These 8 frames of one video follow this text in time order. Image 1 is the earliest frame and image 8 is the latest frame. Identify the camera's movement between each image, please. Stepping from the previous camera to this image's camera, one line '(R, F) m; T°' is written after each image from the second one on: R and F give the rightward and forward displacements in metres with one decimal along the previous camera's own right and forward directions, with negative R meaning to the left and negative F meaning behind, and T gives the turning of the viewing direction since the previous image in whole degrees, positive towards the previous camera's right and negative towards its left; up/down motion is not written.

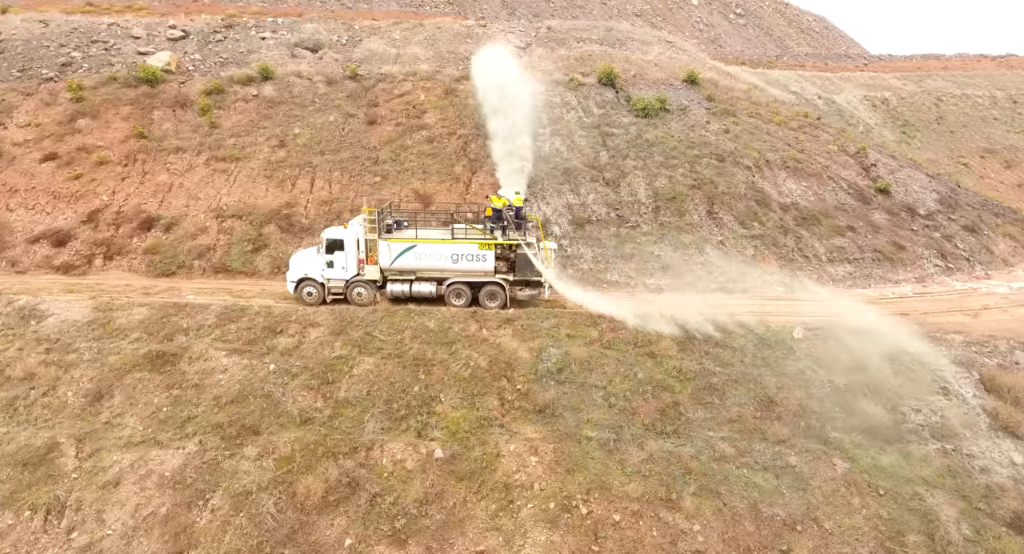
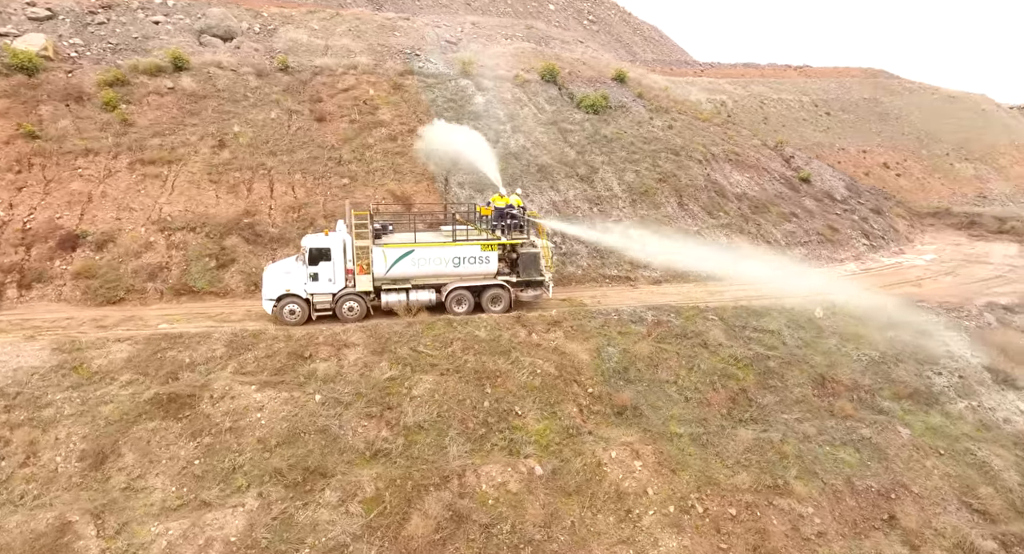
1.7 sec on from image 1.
(-3.8, +1.0) m; +12°
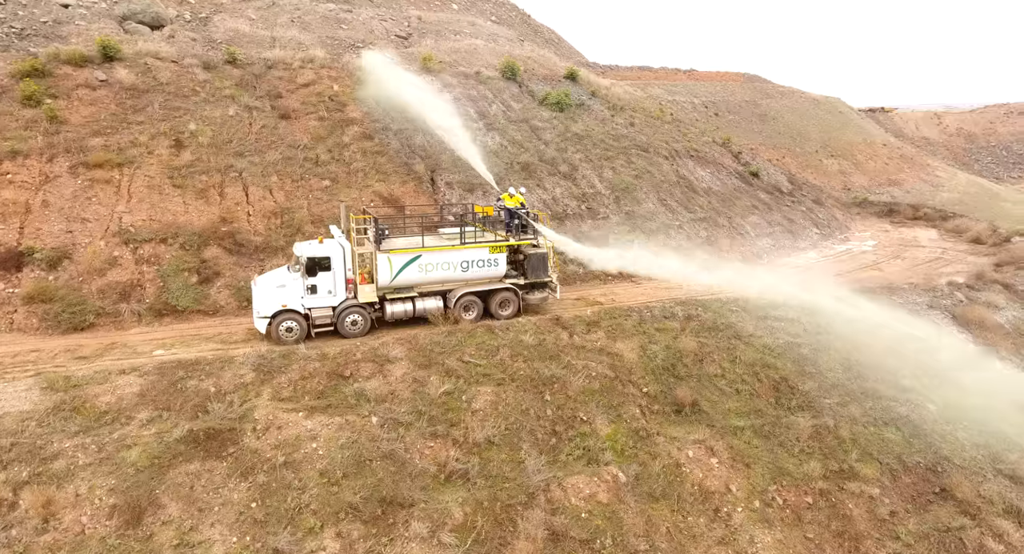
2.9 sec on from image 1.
(-2.8, +0.7) m; +8°
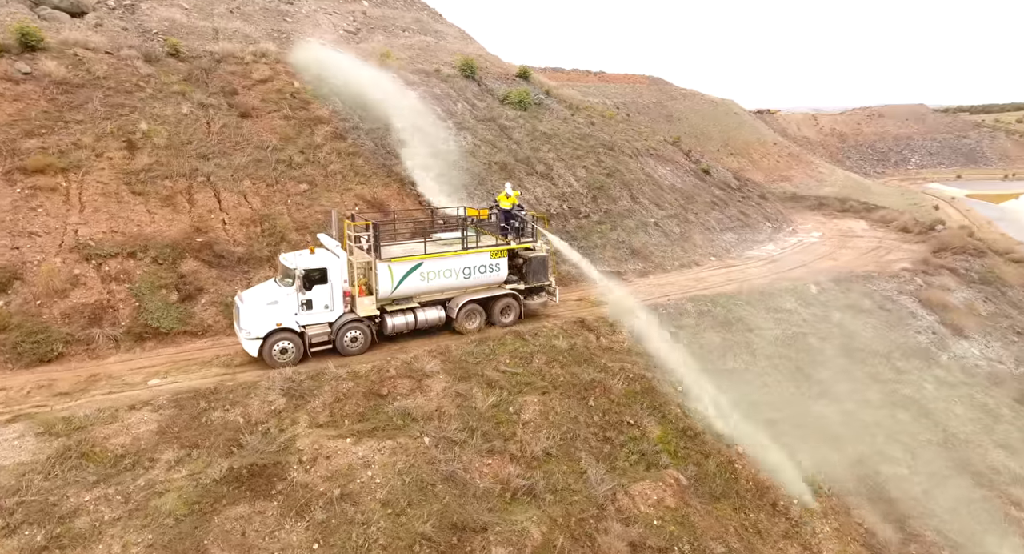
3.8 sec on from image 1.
(-2.2, +0.5) m; +8°
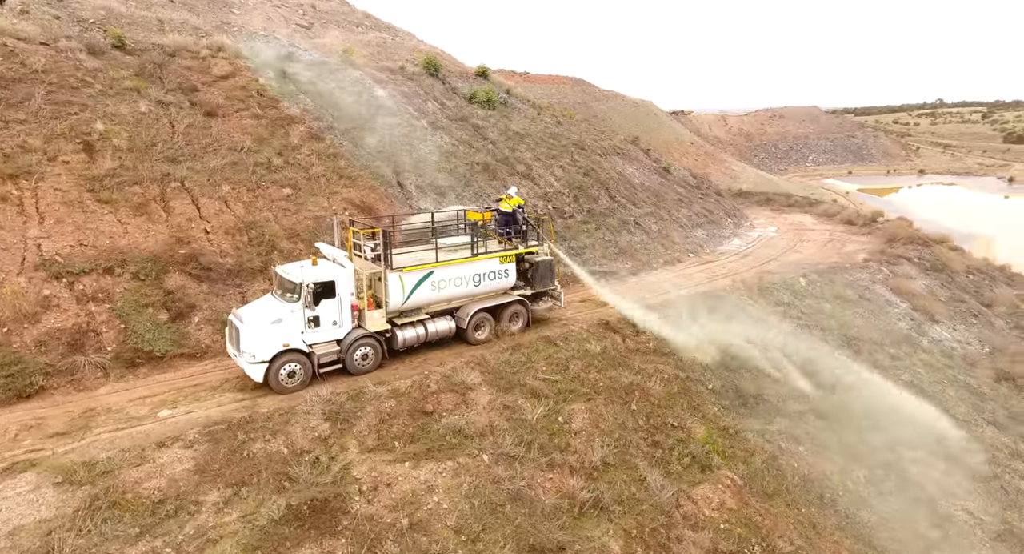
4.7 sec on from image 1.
(-2.0, +0.5) m; +7°
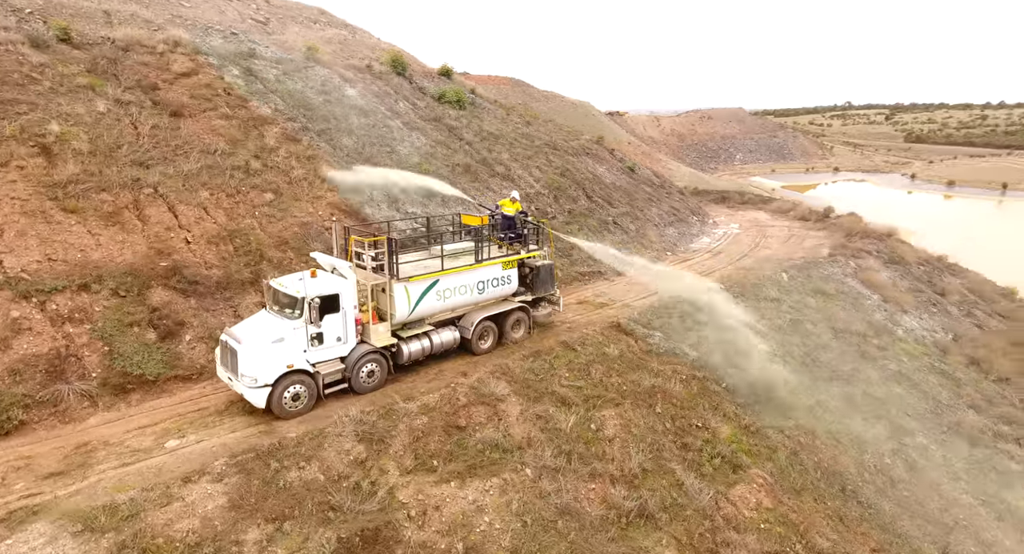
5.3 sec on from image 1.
(-1.5, +0.3) m; +5°
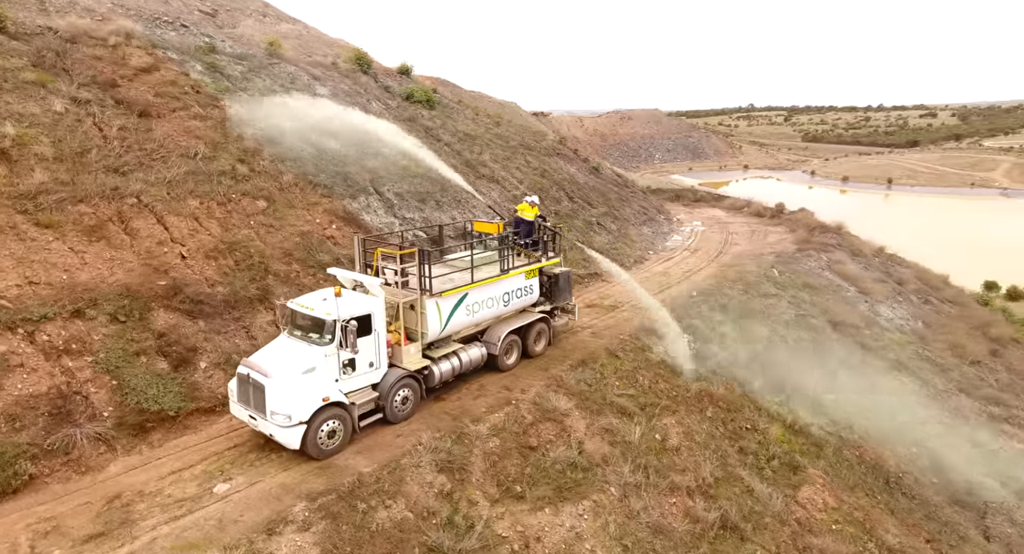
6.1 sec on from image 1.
(-2.2, +0.6) m; +7°
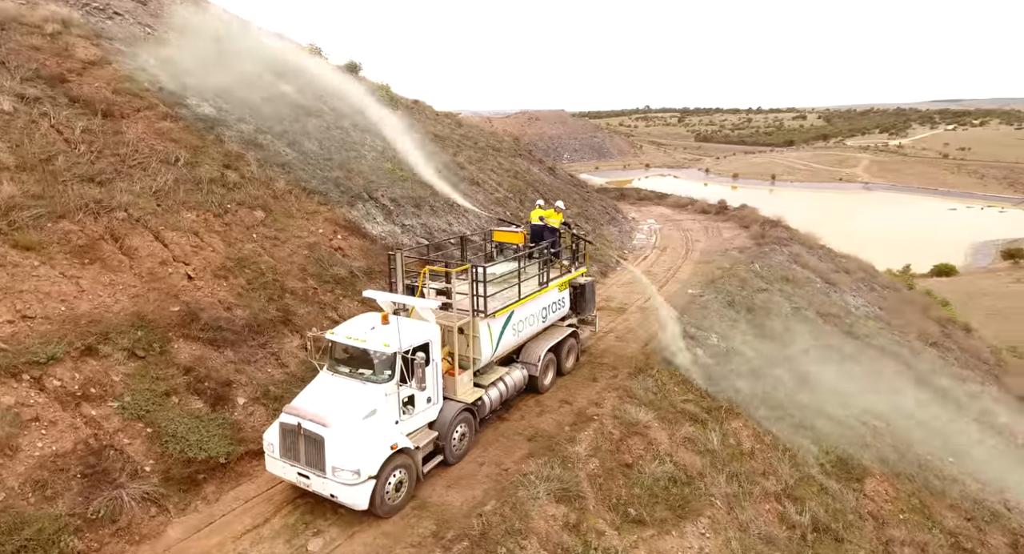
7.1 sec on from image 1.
(-2.6, +0.7) m; +8°
